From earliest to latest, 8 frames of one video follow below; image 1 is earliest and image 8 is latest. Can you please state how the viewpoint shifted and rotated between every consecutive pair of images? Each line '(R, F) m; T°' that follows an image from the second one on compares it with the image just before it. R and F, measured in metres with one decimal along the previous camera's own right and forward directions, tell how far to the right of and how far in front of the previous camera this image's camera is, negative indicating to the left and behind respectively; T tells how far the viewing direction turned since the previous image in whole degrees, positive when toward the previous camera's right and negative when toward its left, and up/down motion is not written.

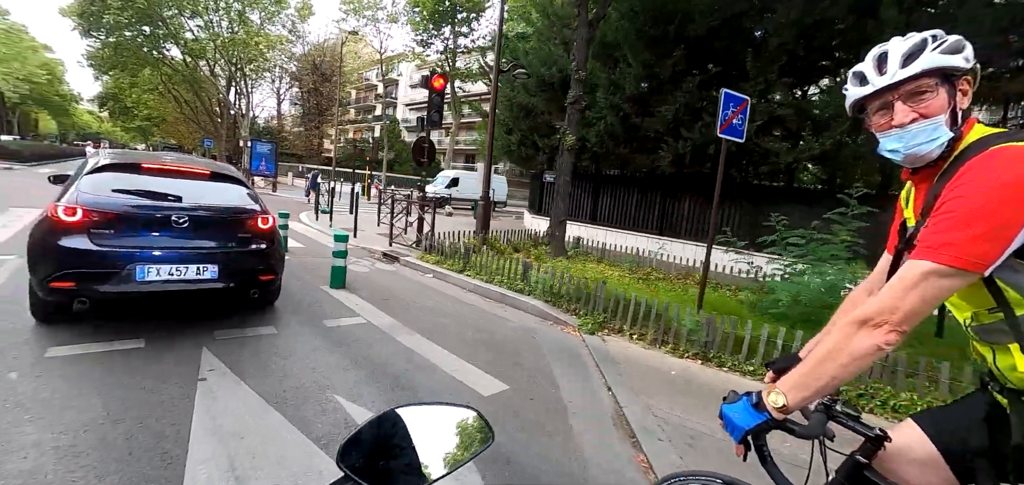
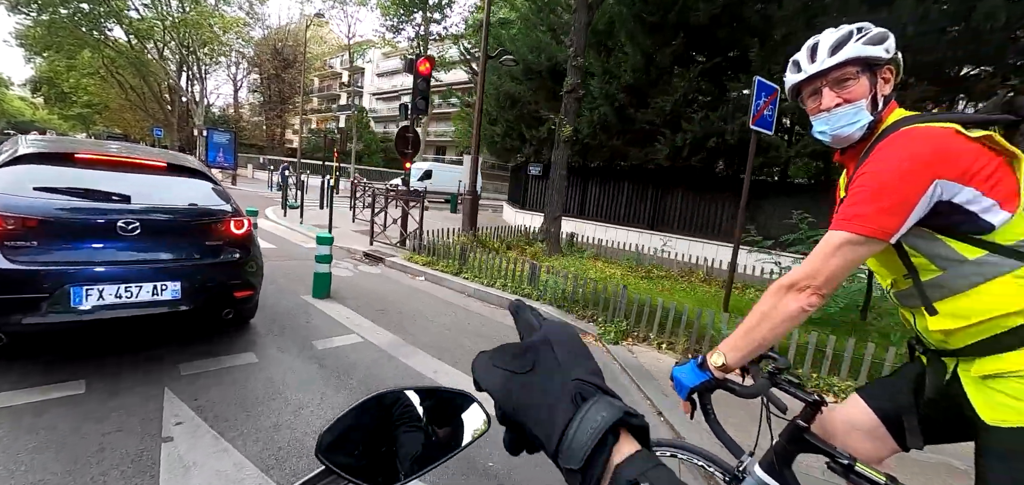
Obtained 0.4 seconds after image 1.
(-0.4, +0.6) m; +4°
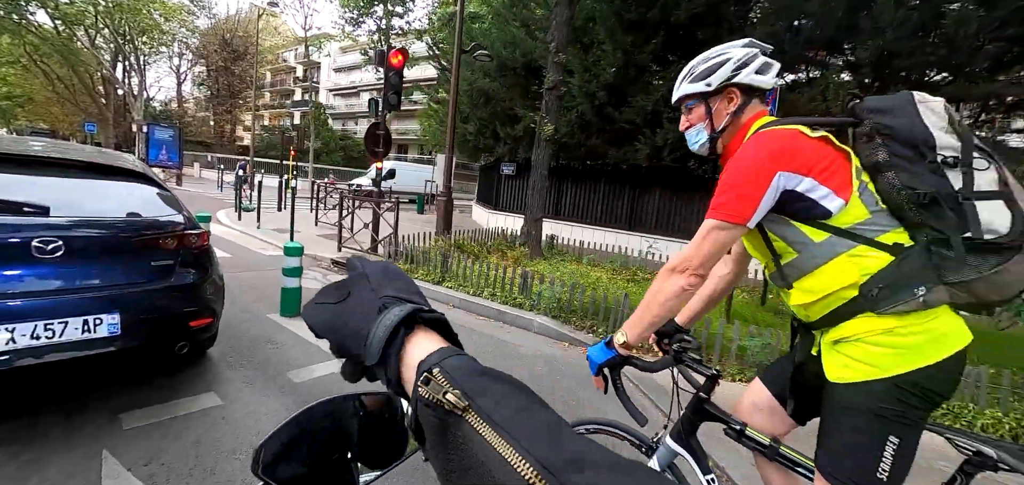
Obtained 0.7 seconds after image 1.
(-0.3, +0.4) m; +5°
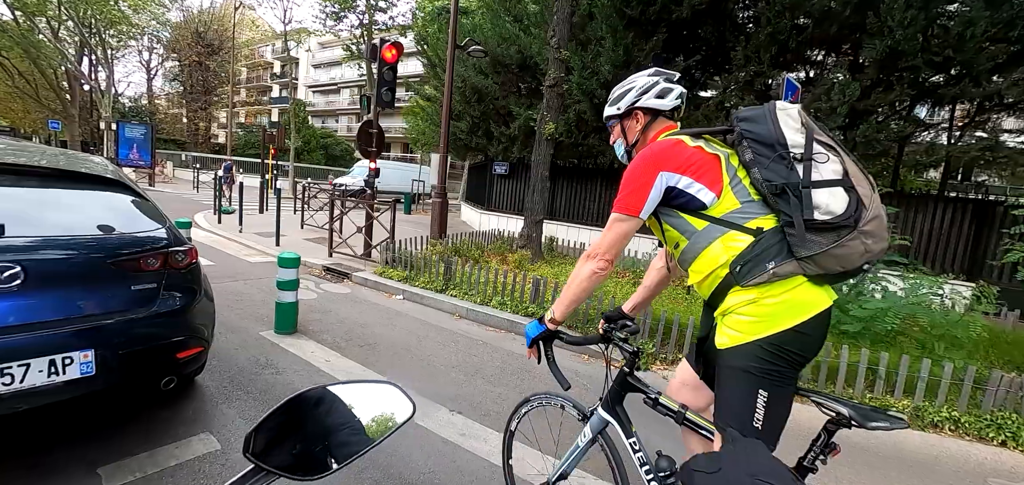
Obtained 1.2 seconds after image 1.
(-0.3, +0.3) m; +2°
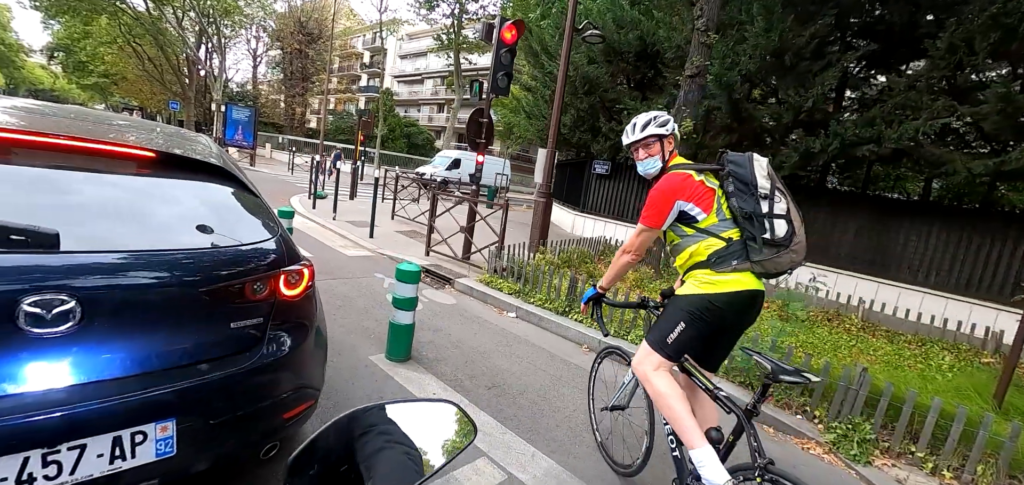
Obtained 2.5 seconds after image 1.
(-0.8, +0.8) m; -8°
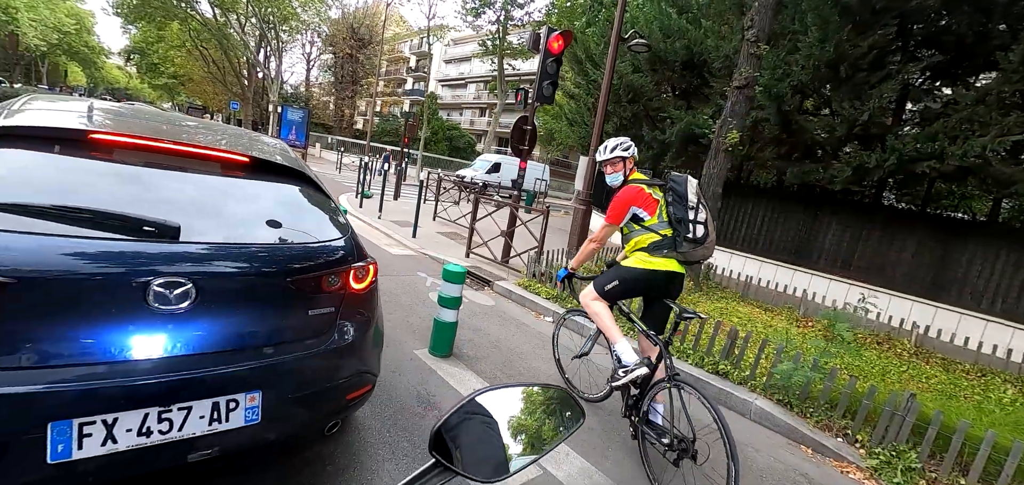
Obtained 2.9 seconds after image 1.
(0.0, -0.1) m; -4°
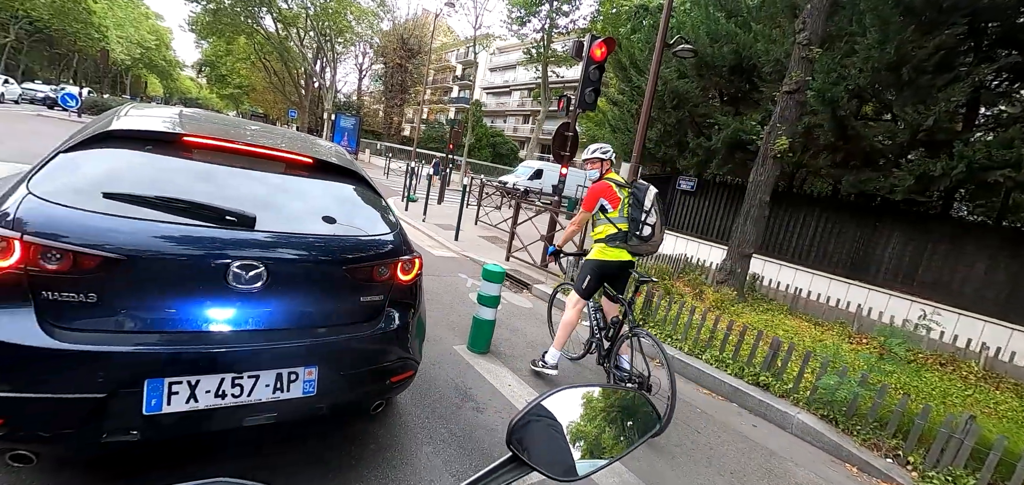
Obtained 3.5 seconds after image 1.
(0.0, -0.1) m; -5°
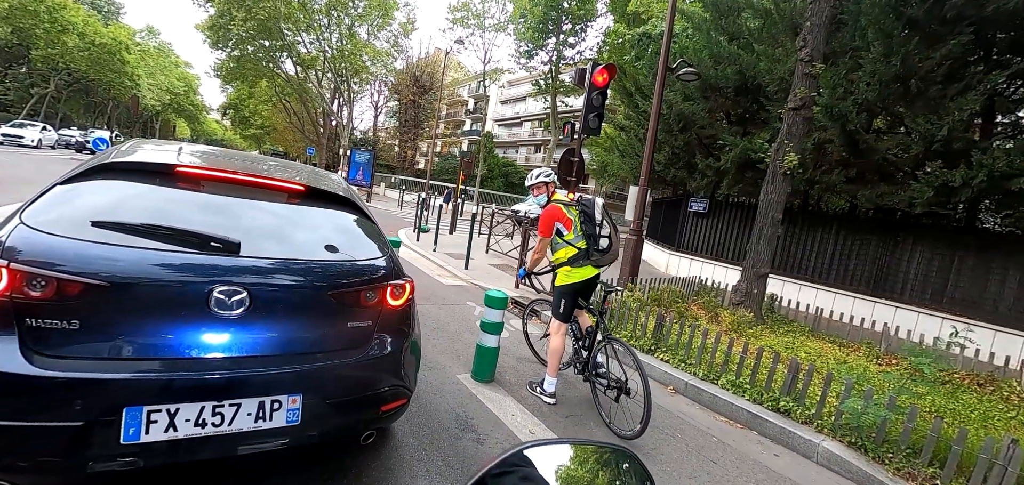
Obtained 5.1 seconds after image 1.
(+0.1, 0.0) m; -2°
